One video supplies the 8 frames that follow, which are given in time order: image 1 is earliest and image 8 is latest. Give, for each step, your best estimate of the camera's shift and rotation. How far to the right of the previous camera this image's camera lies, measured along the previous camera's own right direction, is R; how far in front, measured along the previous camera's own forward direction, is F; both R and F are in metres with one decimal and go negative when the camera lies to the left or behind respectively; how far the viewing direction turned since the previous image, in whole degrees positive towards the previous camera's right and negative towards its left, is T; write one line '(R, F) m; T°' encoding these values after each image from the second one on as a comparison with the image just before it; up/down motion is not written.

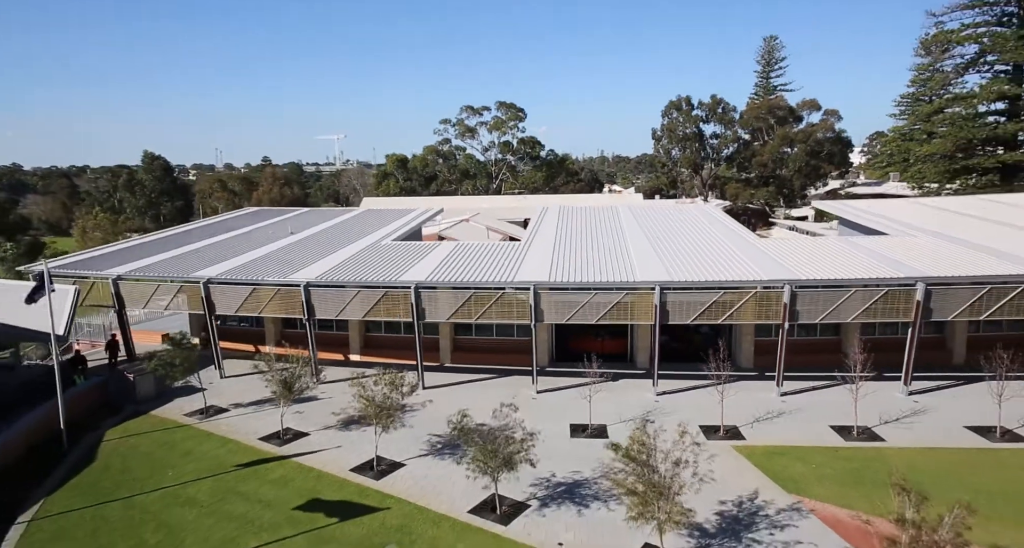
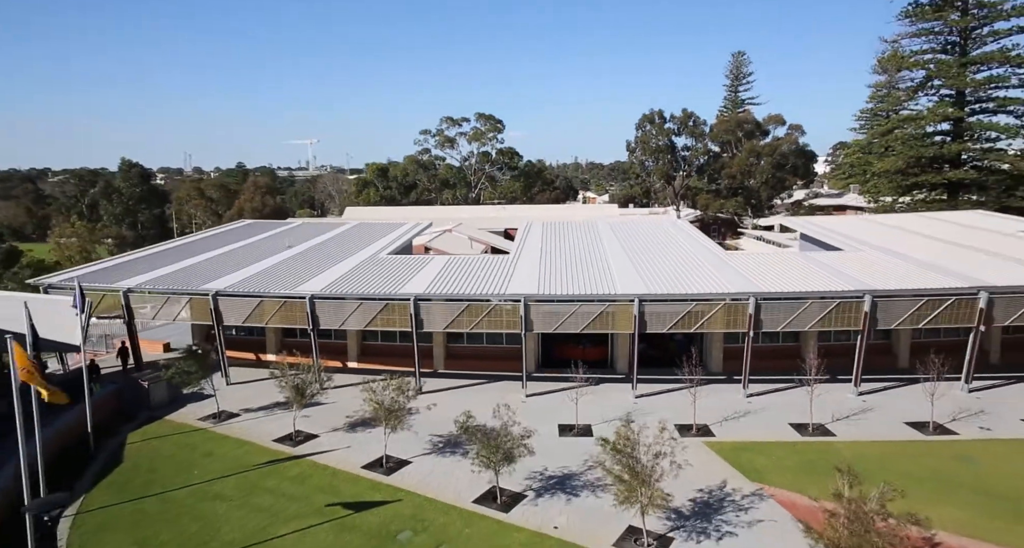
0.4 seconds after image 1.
(-0.5, -1.3) m; +3°
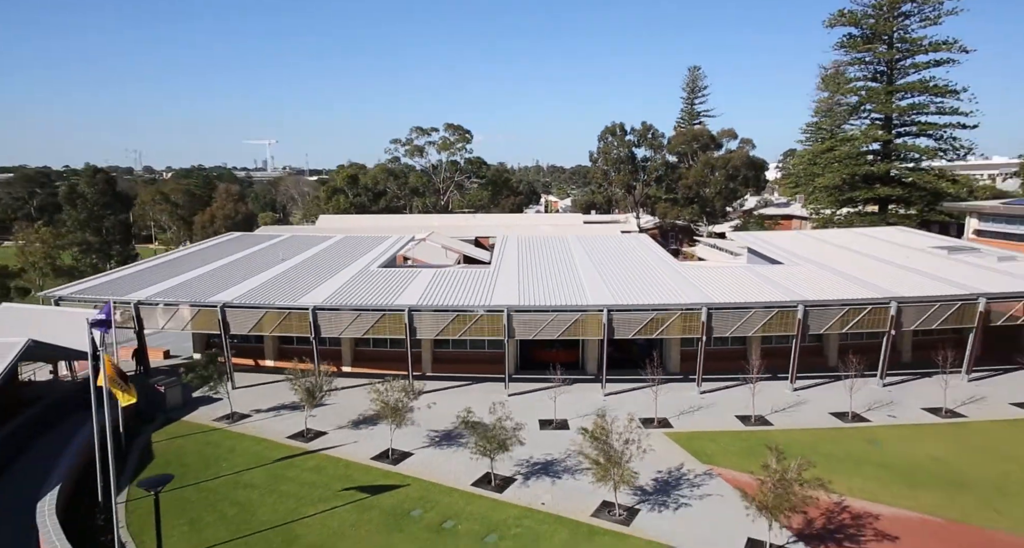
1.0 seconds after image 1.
(-0.7, -2.0) m; +4°
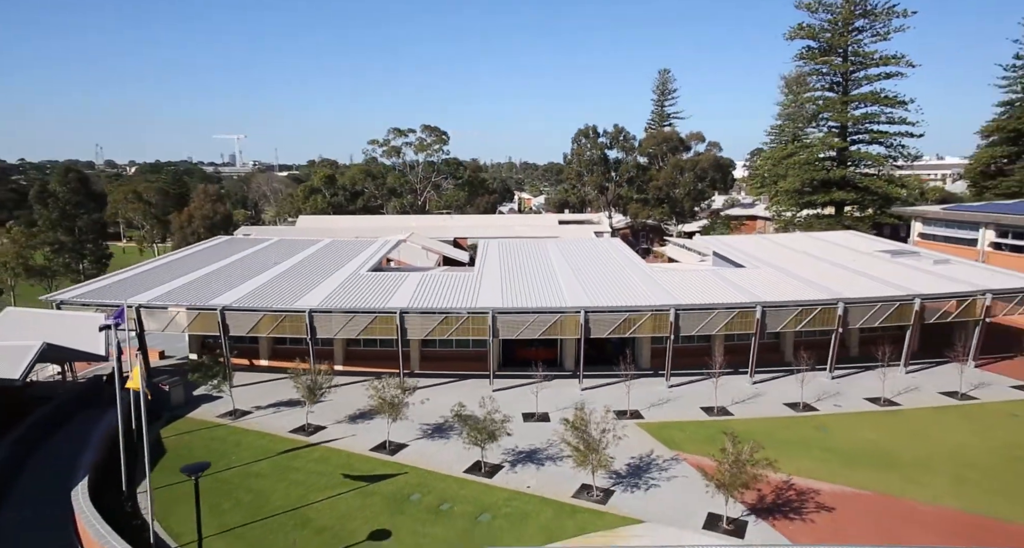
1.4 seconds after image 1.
(-0.4, -1.4) m; +3°
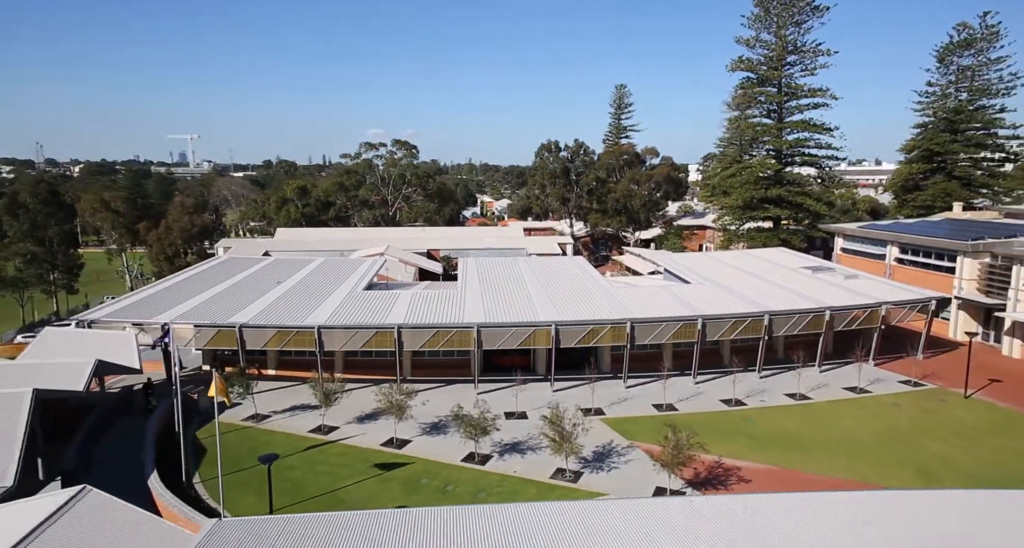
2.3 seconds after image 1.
(-0.9, -3.3) m; +4°
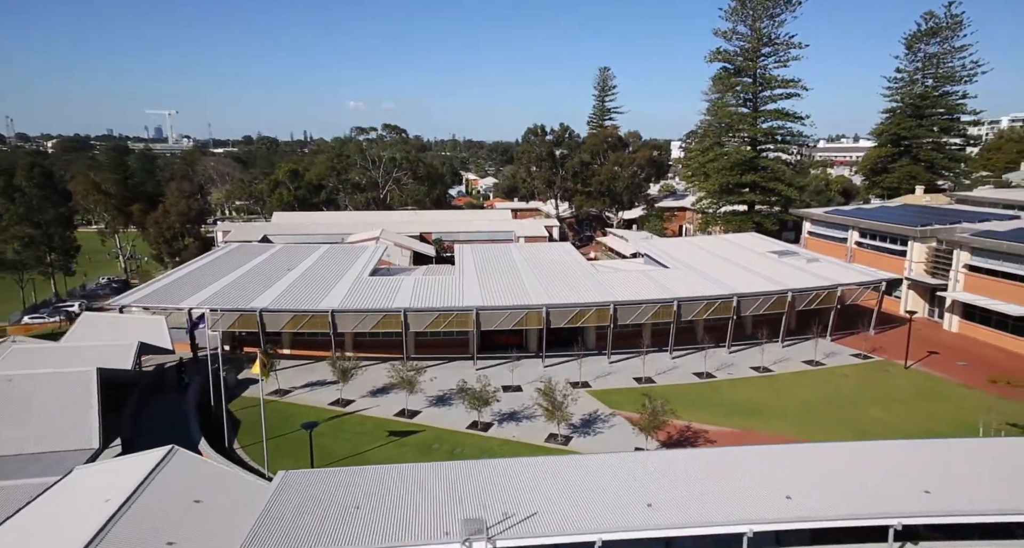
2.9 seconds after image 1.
(-0.5, -2.3) m; +2°
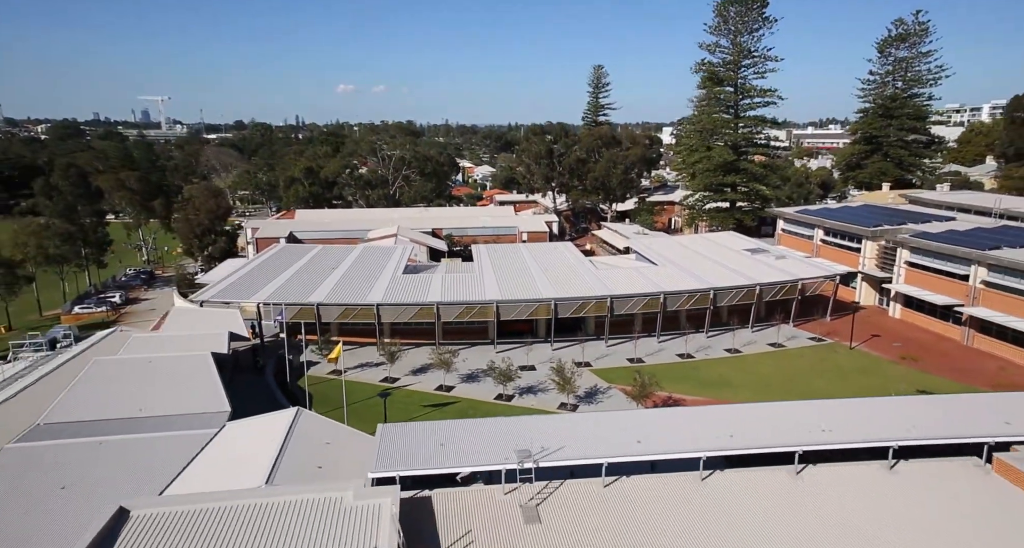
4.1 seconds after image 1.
(-1.2, -4.8) m; +1°
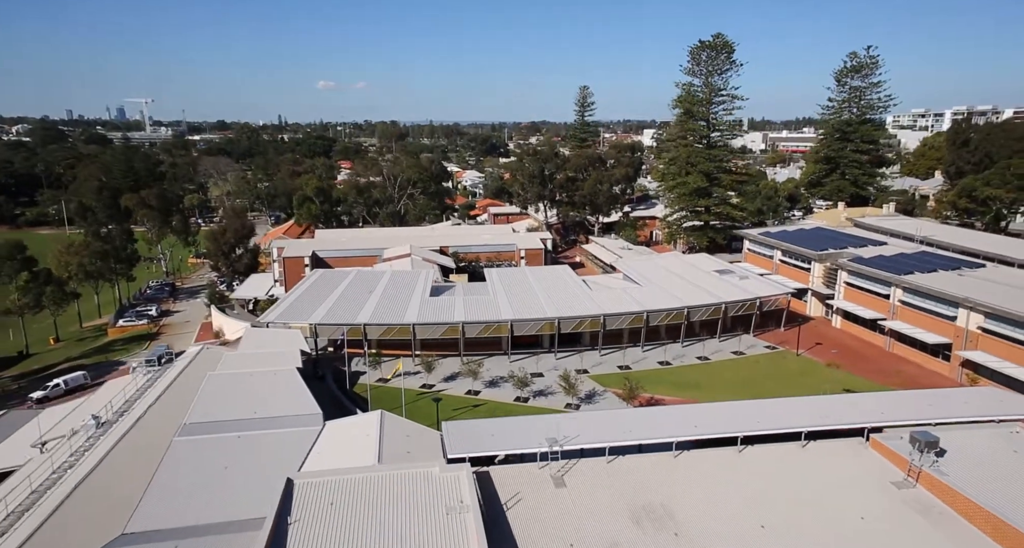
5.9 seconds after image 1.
(-1.8, -6.3) m; +2°
